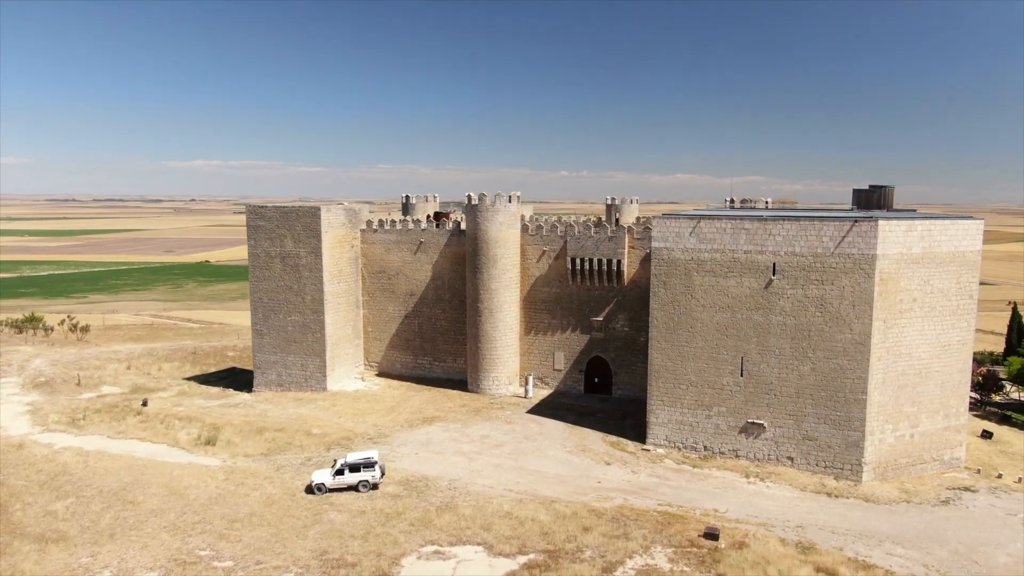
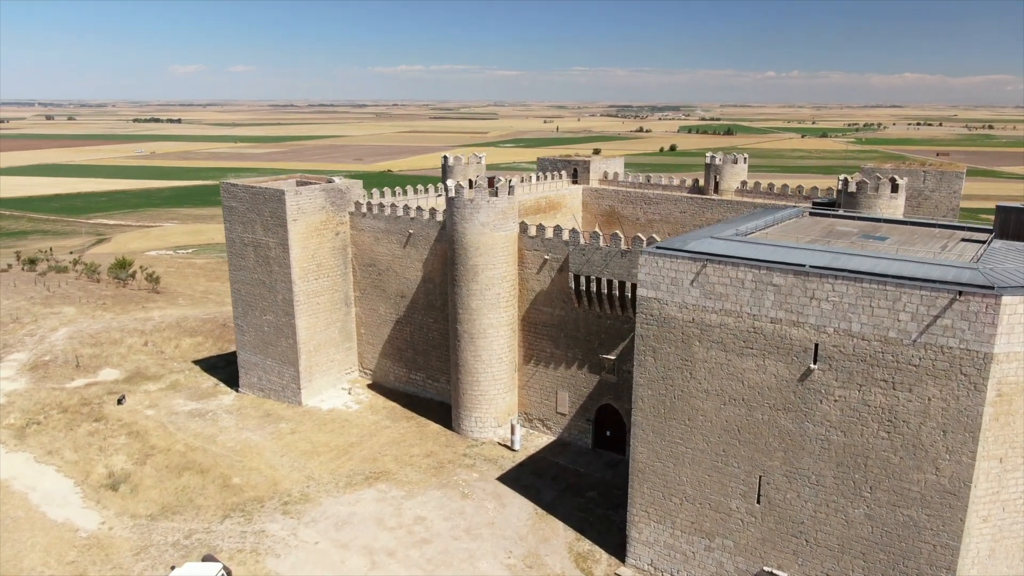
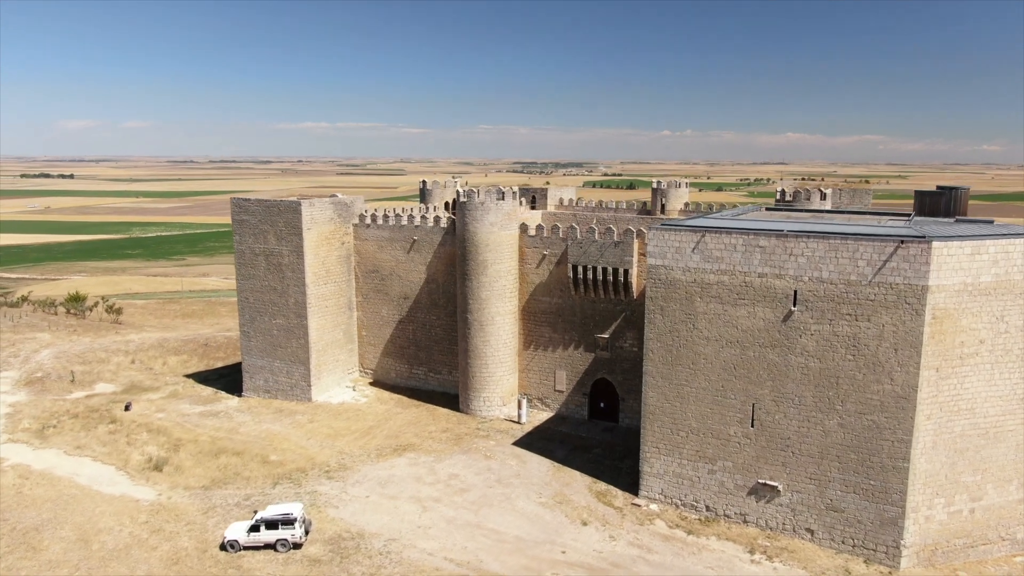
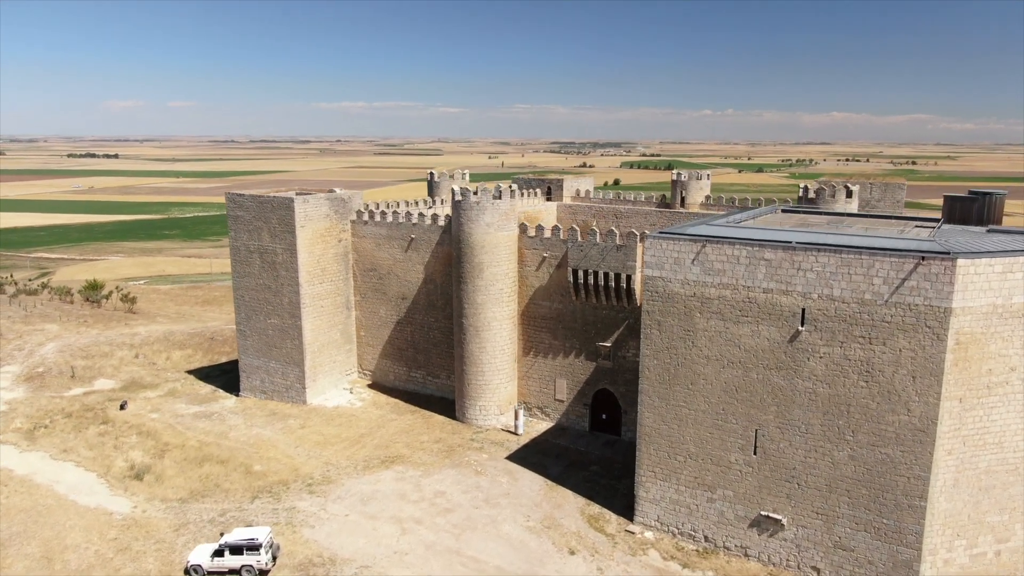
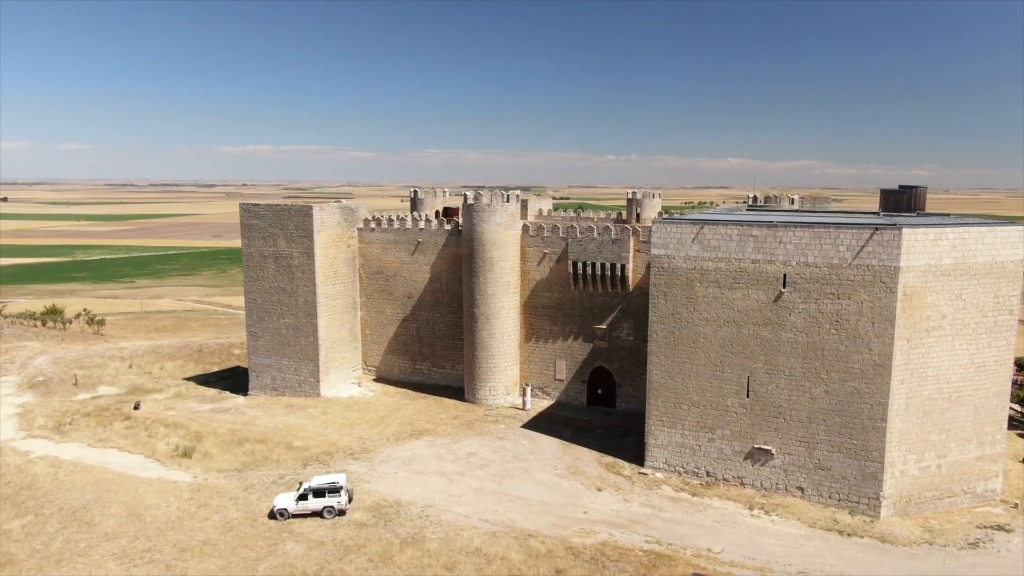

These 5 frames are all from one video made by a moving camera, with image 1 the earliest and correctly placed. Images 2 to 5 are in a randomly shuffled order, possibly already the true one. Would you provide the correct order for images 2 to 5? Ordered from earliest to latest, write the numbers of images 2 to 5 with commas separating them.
5, 3, 4, 2
